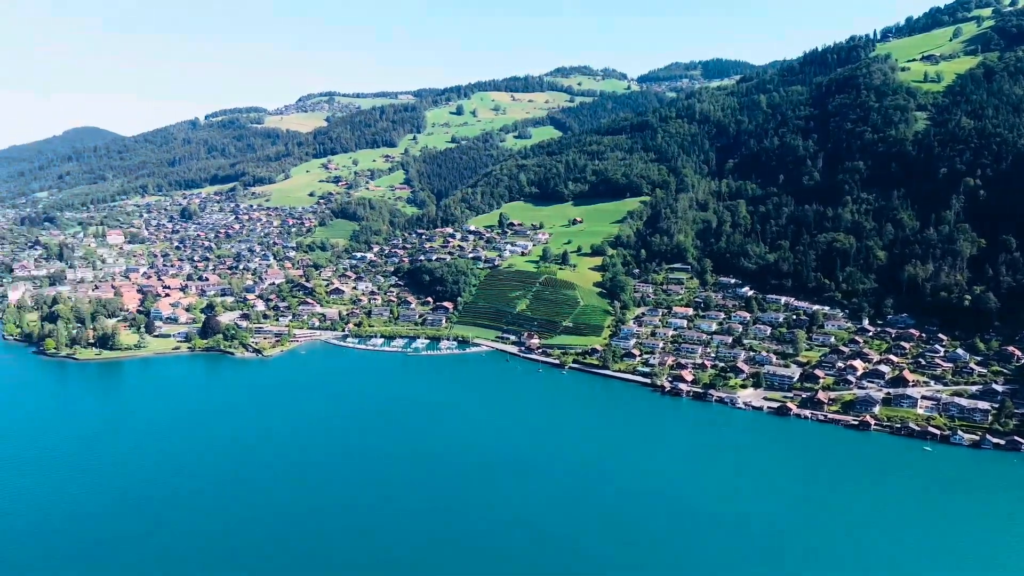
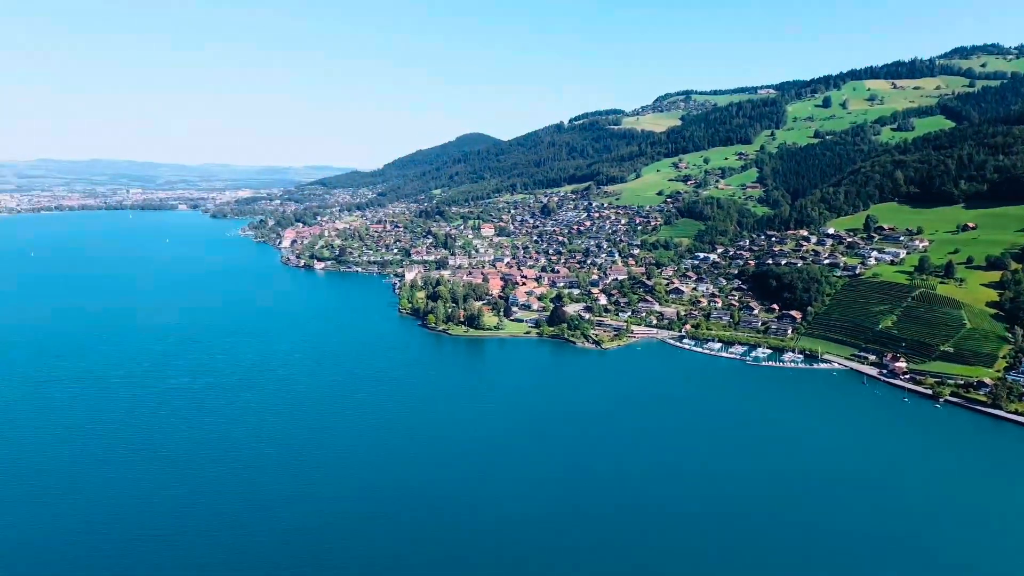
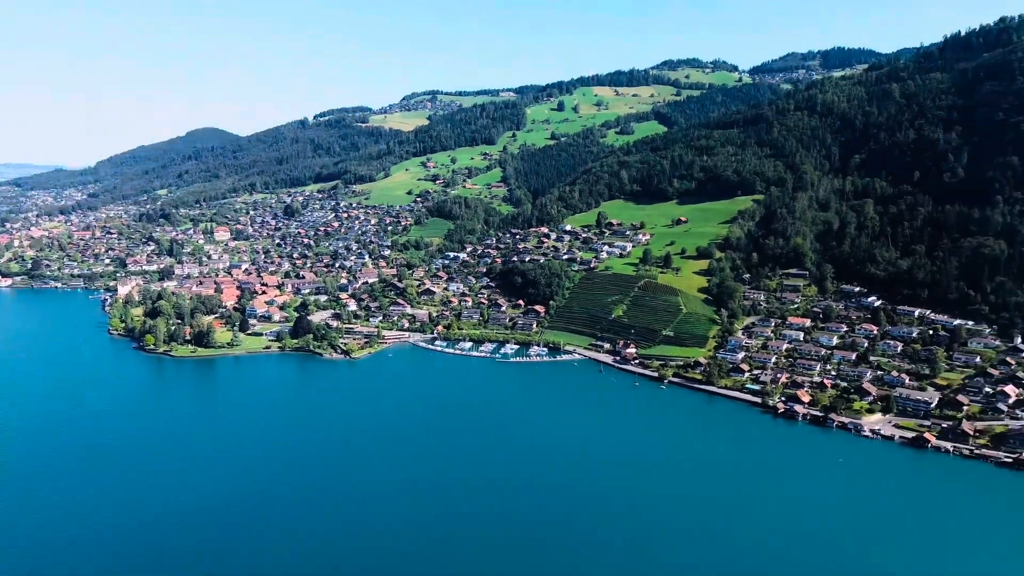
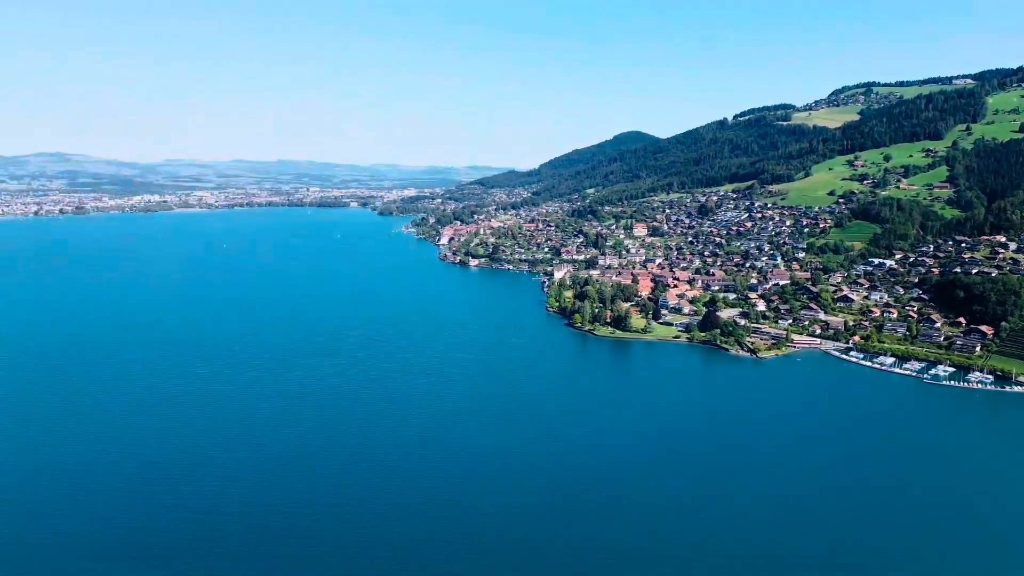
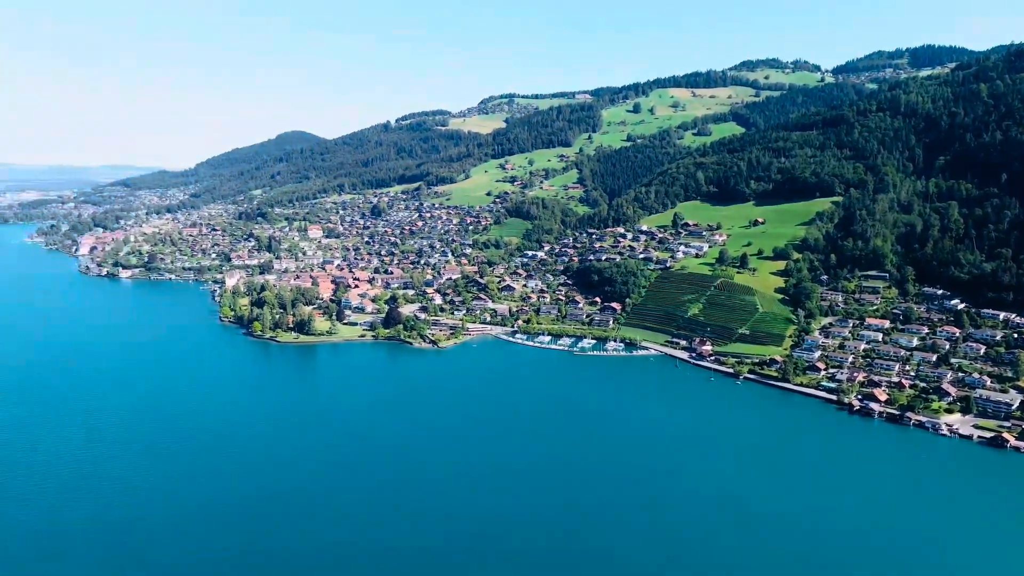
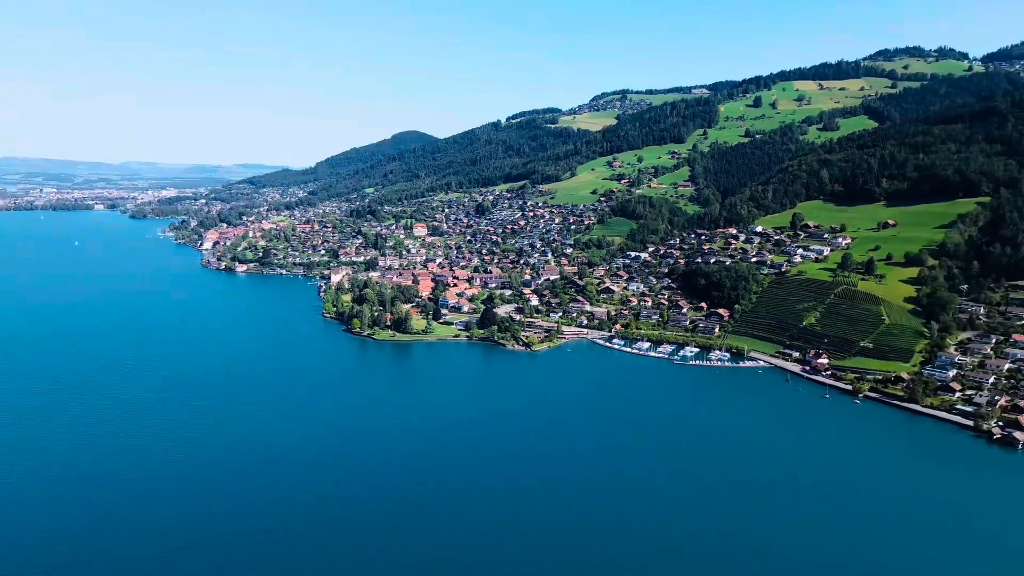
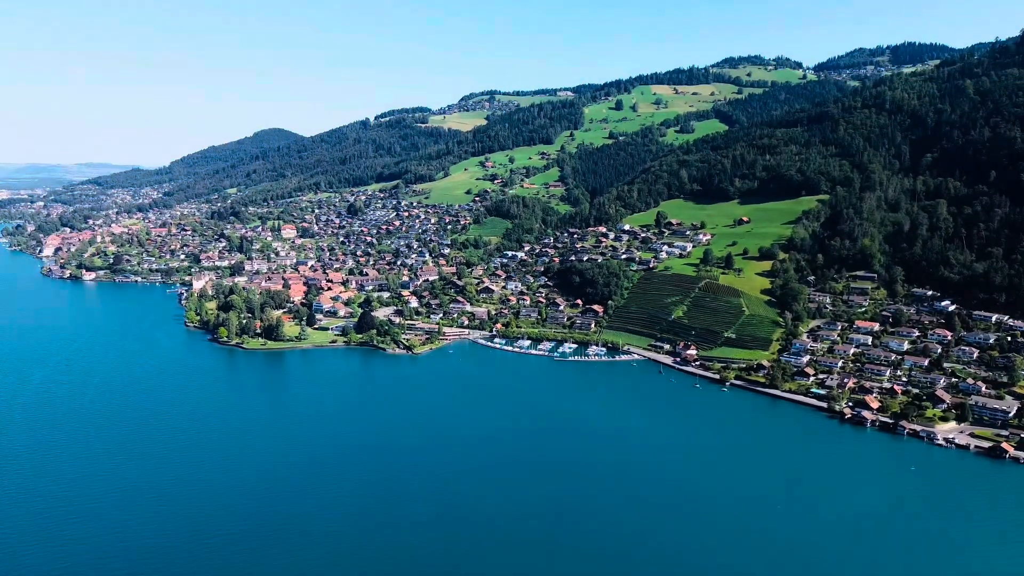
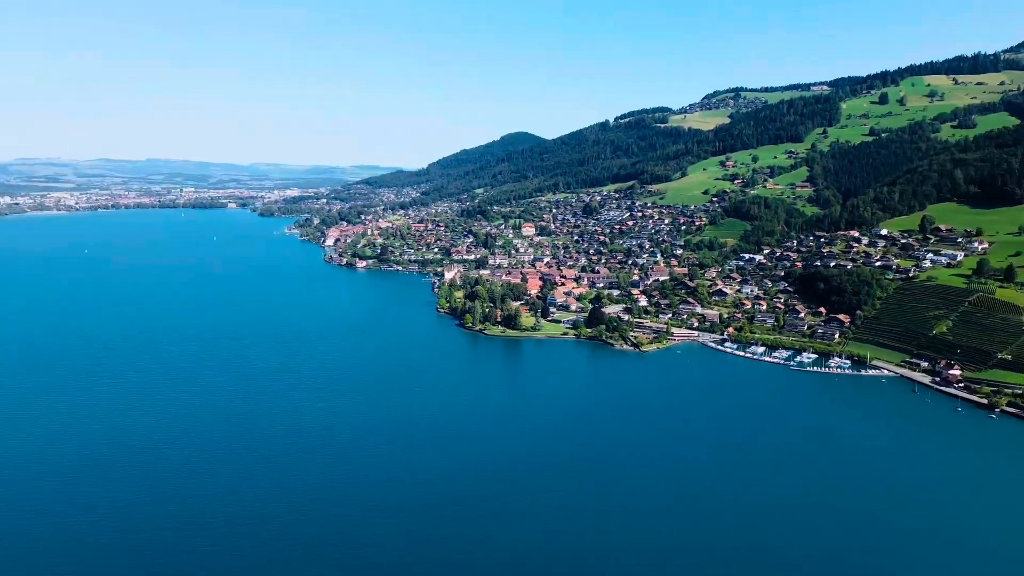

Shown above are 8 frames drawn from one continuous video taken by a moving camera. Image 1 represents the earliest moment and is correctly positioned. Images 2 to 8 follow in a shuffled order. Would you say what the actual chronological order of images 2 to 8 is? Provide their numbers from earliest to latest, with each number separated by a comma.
5, 2, 4, 8, 6, 7, 3
